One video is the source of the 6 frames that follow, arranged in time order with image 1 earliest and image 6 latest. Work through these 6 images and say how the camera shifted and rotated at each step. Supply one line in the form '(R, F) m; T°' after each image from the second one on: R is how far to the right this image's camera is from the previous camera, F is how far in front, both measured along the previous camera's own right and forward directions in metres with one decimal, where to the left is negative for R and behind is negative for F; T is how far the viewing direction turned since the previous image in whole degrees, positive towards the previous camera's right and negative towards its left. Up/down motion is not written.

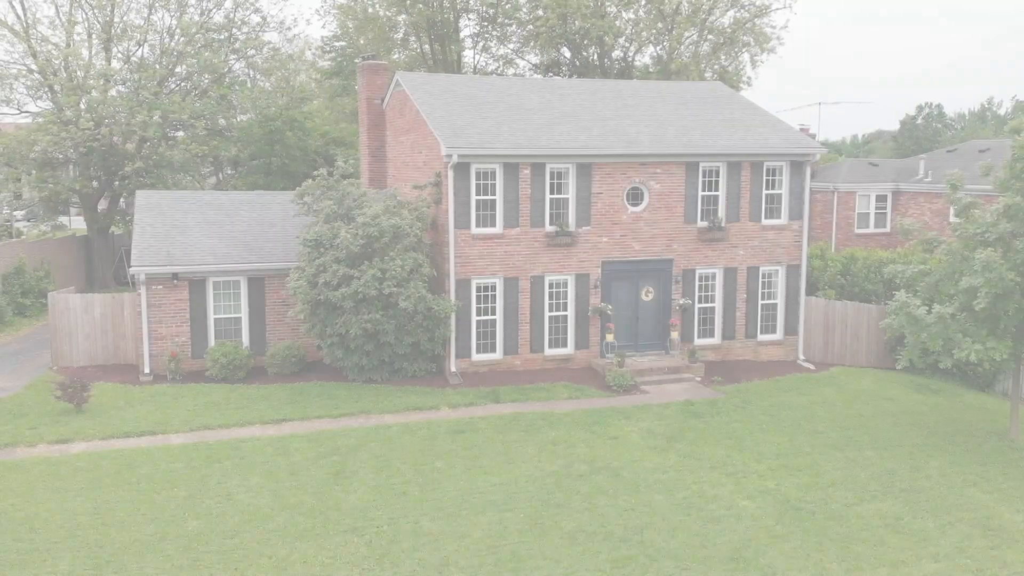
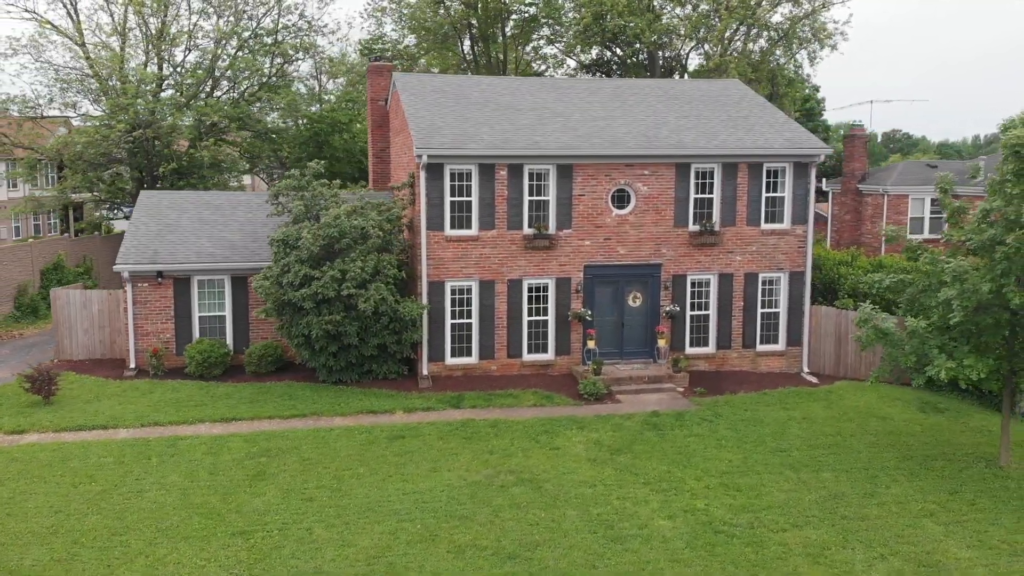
(+2.6, +0.5) m; -7°
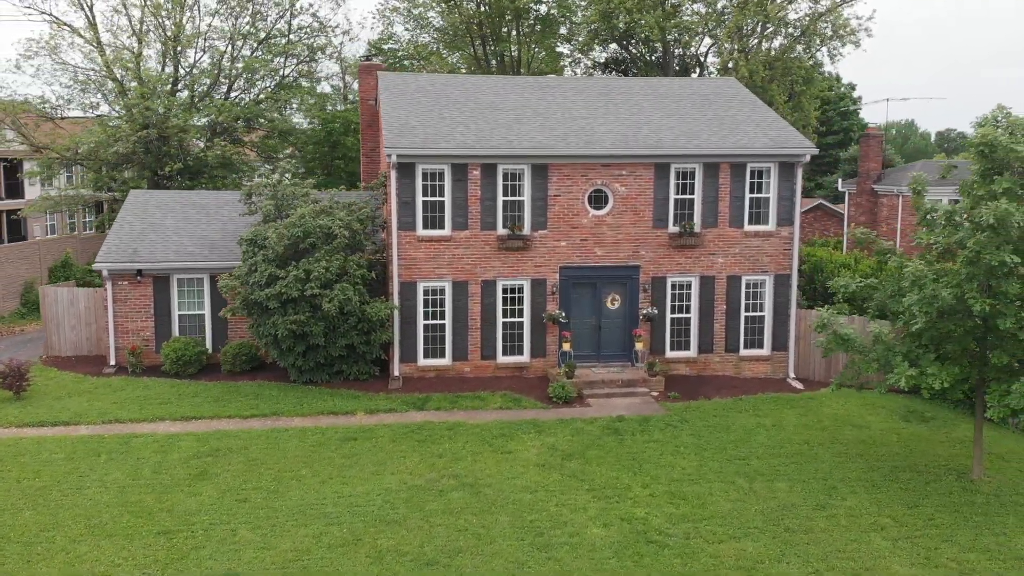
(+1.5, +0.2) m; -3°
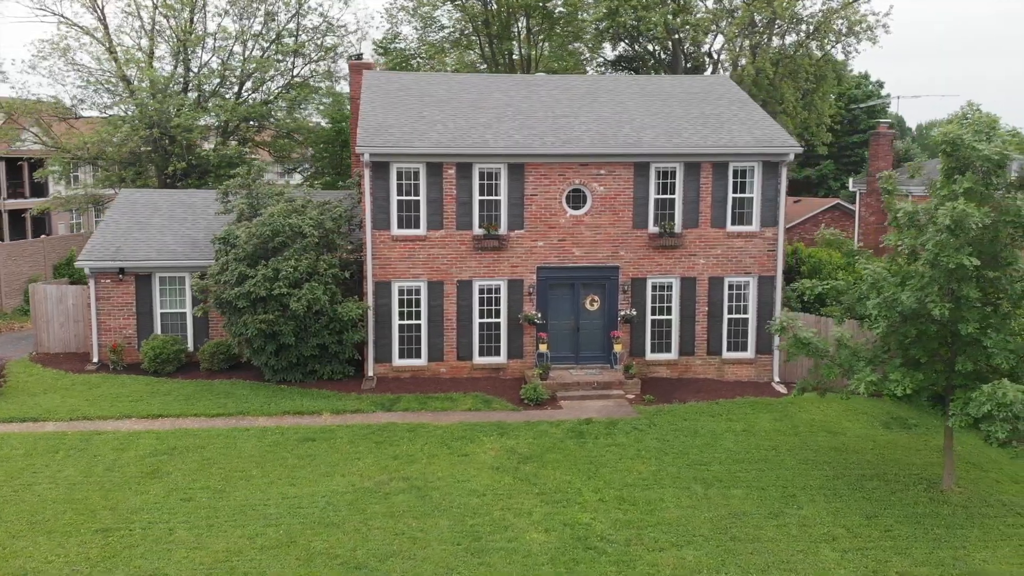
(+1.2, +0.2) m; -2°
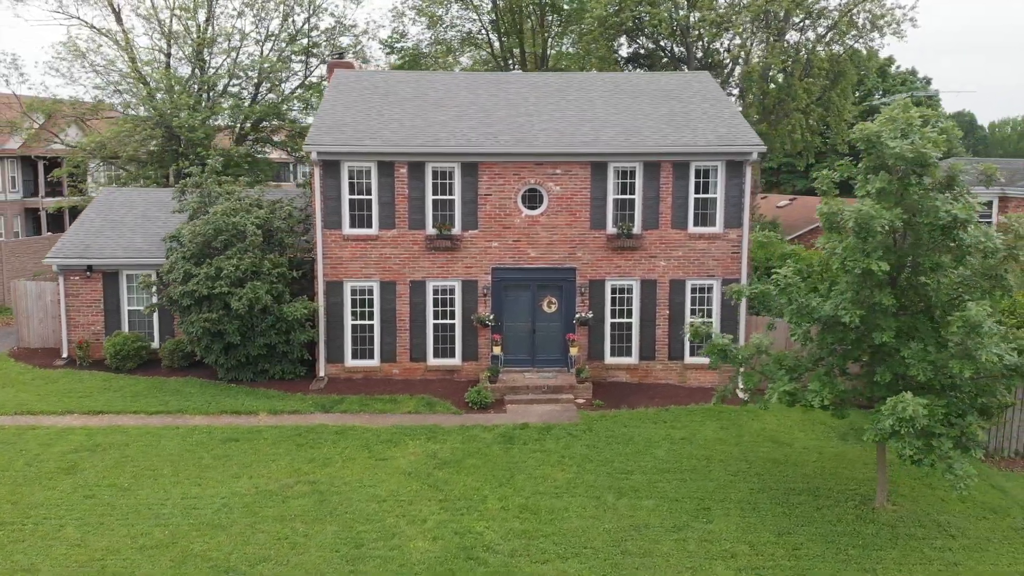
(+2.1, +0.4) m; -4°
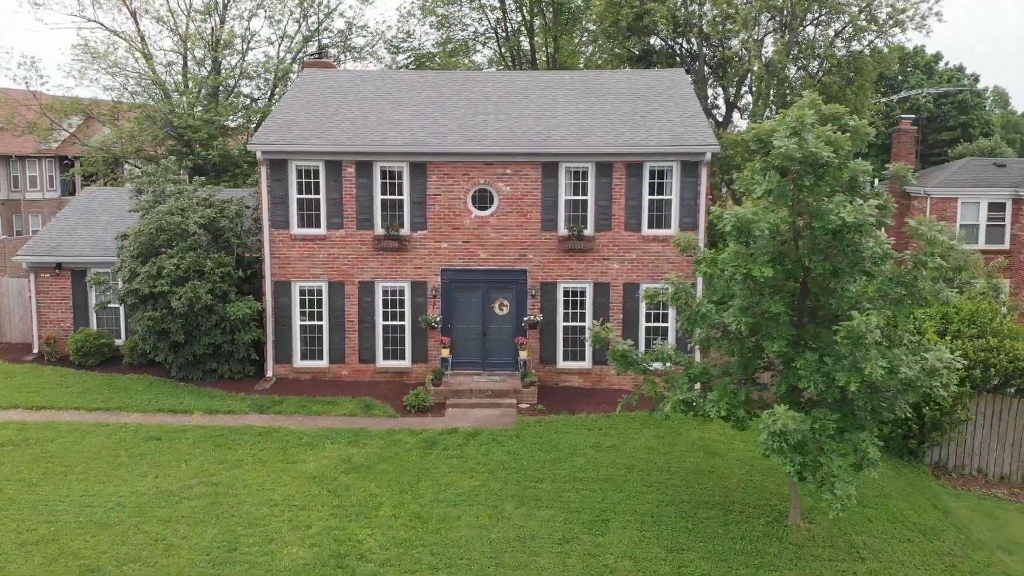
(+2.2, +0.4) m; -4°
